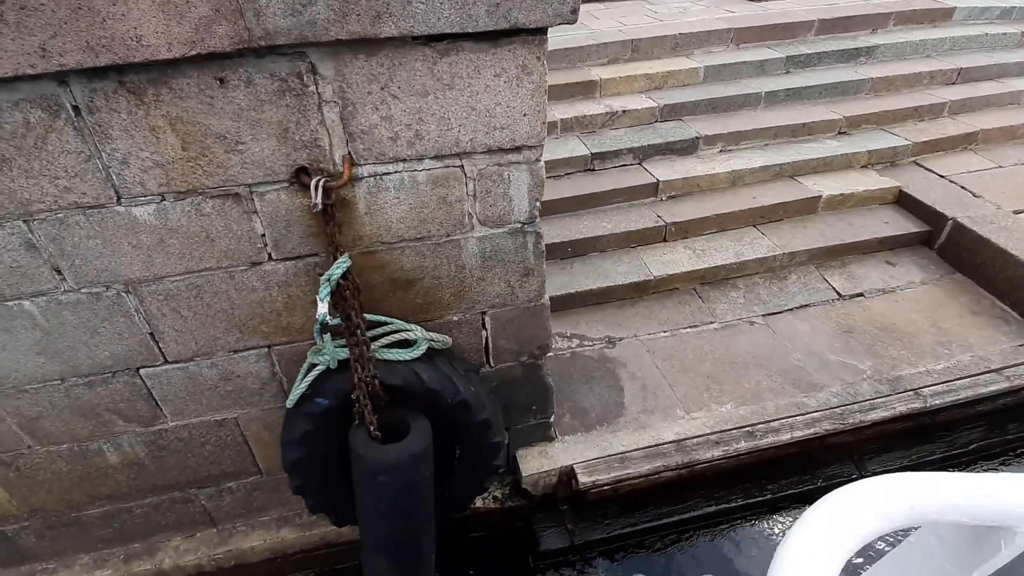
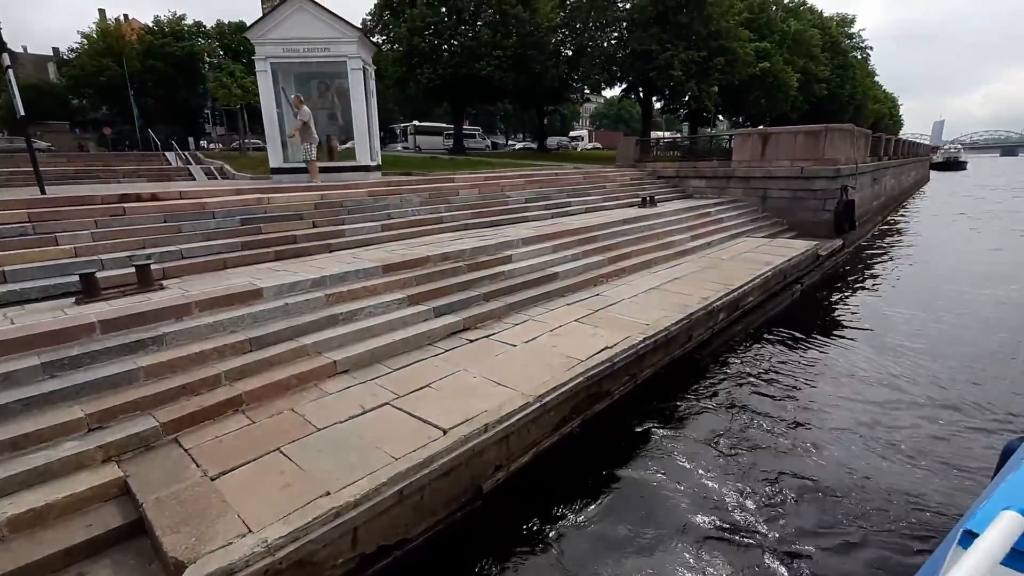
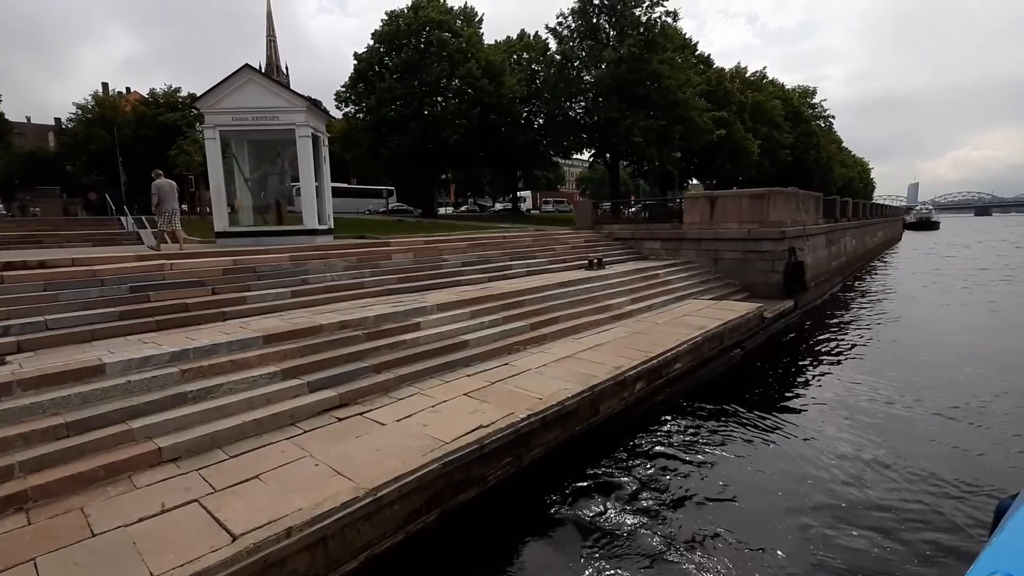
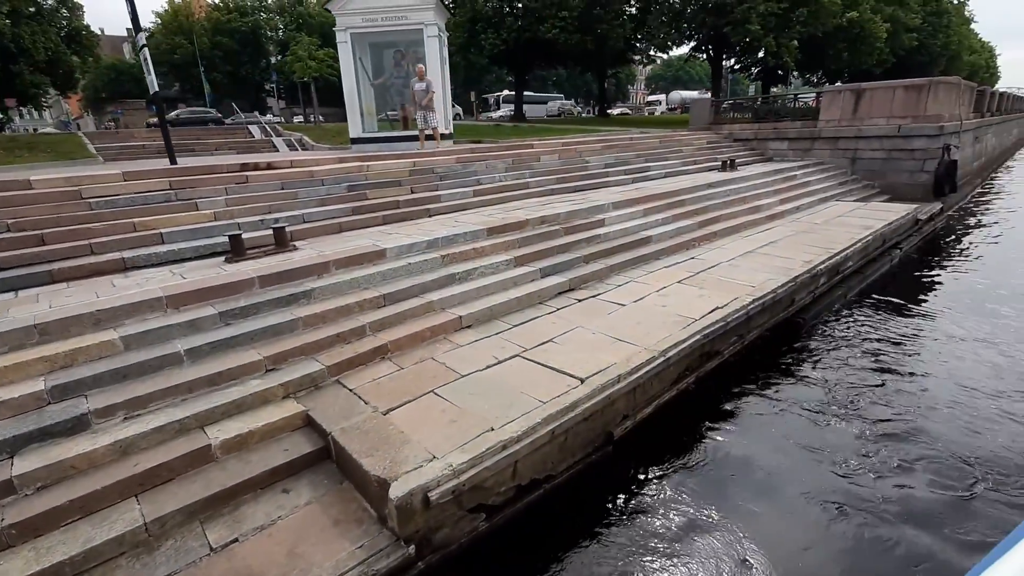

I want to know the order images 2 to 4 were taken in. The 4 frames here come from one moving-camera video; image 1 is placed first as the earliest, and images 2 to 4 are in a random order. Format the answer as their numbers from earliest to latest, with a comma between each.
4, 2, 3
